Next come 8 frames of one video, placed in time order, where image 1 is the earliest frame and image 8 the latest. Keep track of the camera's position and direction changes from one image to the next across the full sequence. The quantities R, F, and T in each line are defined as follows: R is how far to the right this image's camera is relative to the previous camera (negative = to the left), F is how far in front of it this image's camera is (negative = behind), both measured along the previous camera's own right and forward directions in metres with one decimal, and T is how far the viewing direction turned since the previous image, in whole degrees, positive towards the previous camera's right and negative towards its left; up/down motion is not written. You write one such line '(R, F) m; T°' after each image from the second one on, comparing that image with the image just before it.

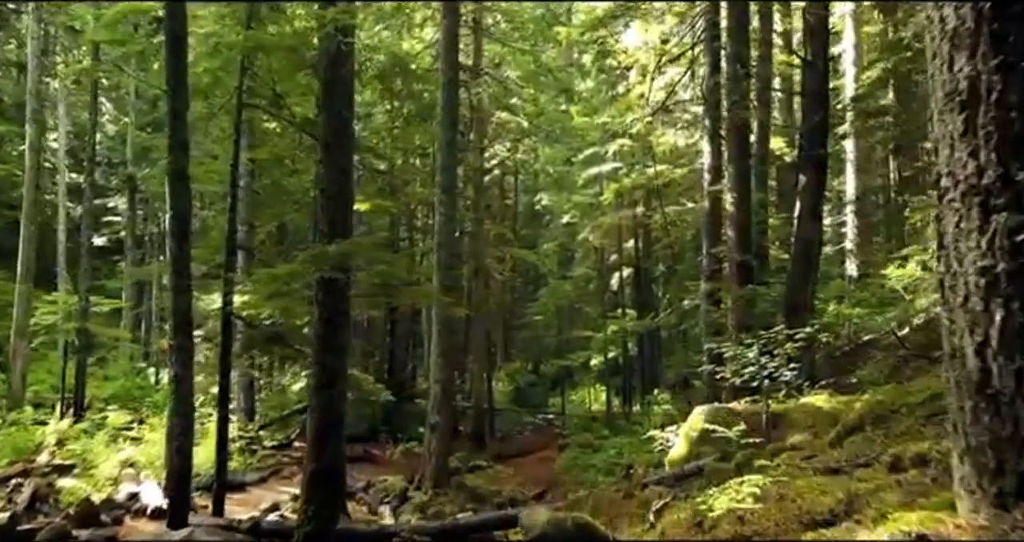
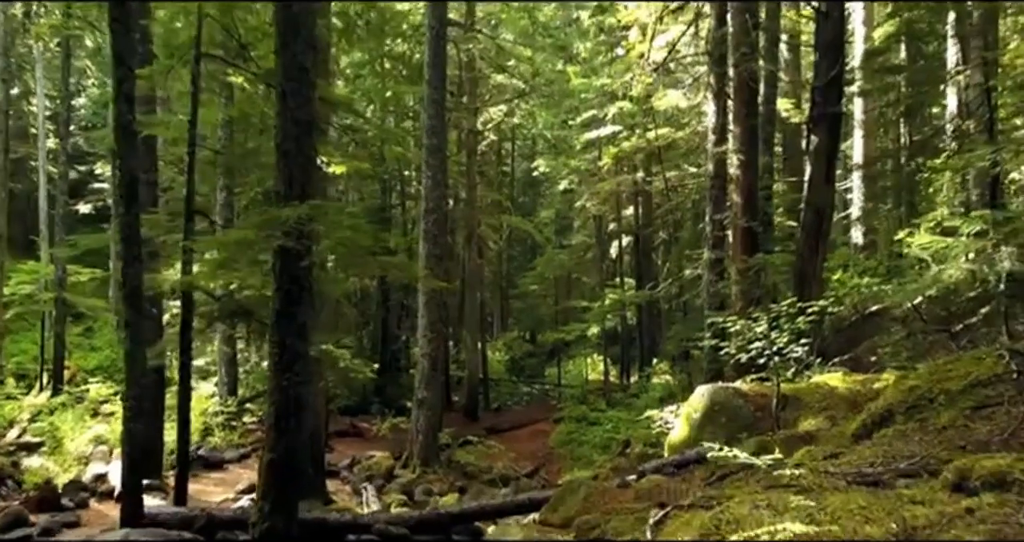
(+0.2, +0.9) m; 0°
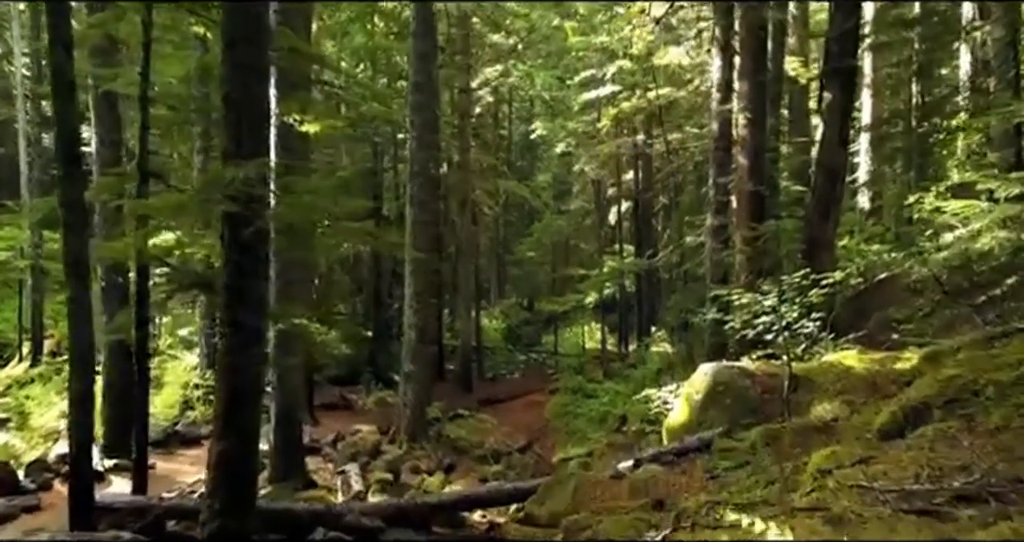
(+0.2, +0.8) m; 0°
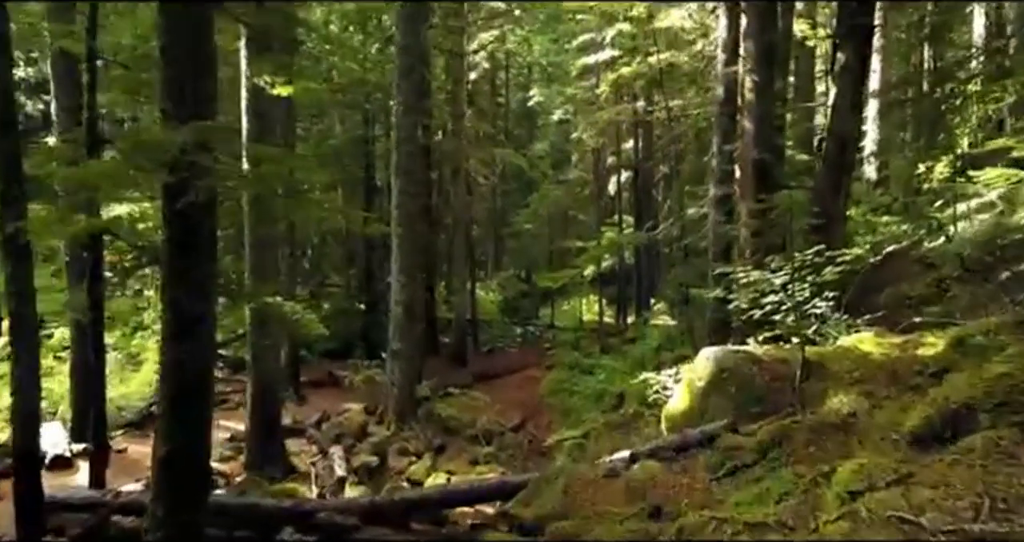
(+0.1, +0.7) m; 0°
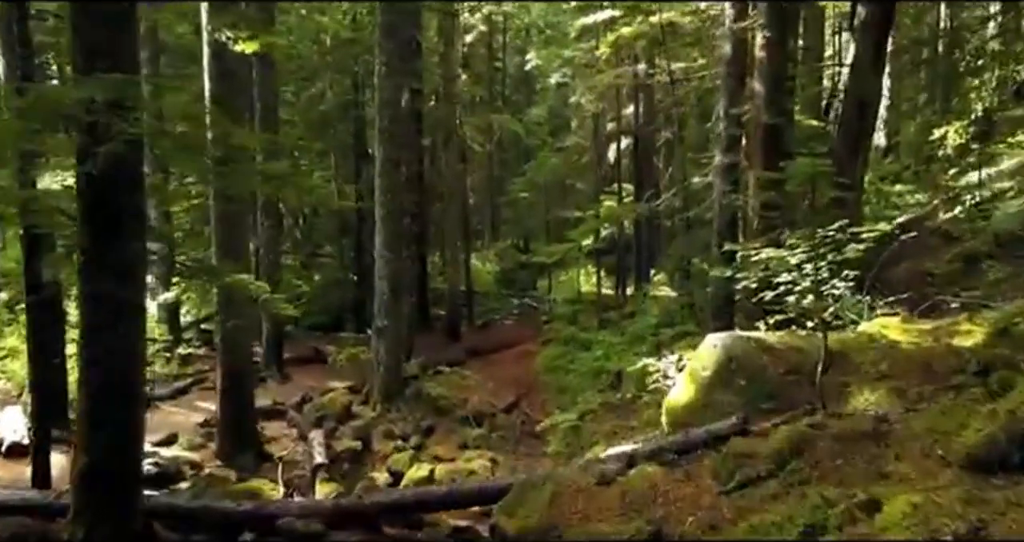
(+0.2, +0.8) m; 0°
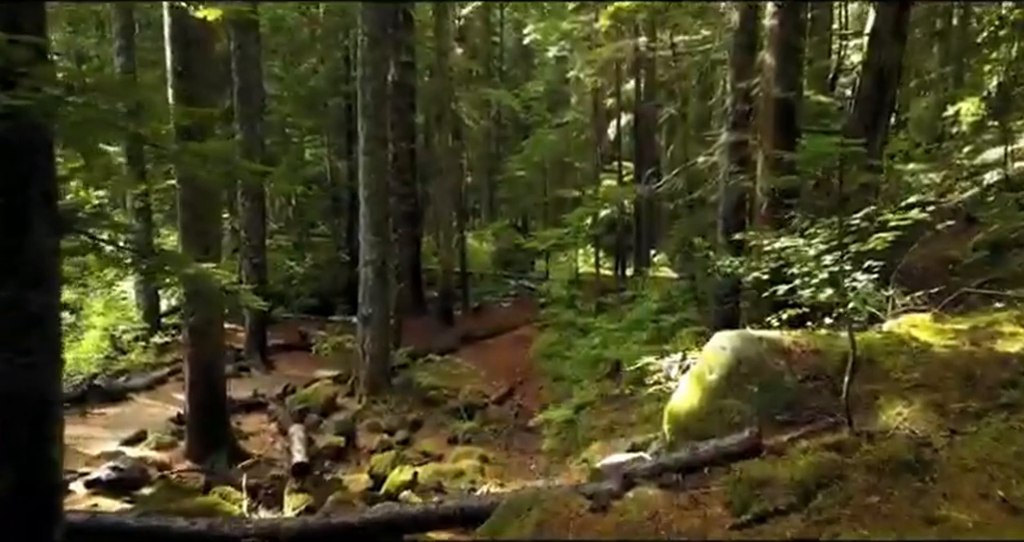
(+0.1, +0.7) m; 0°
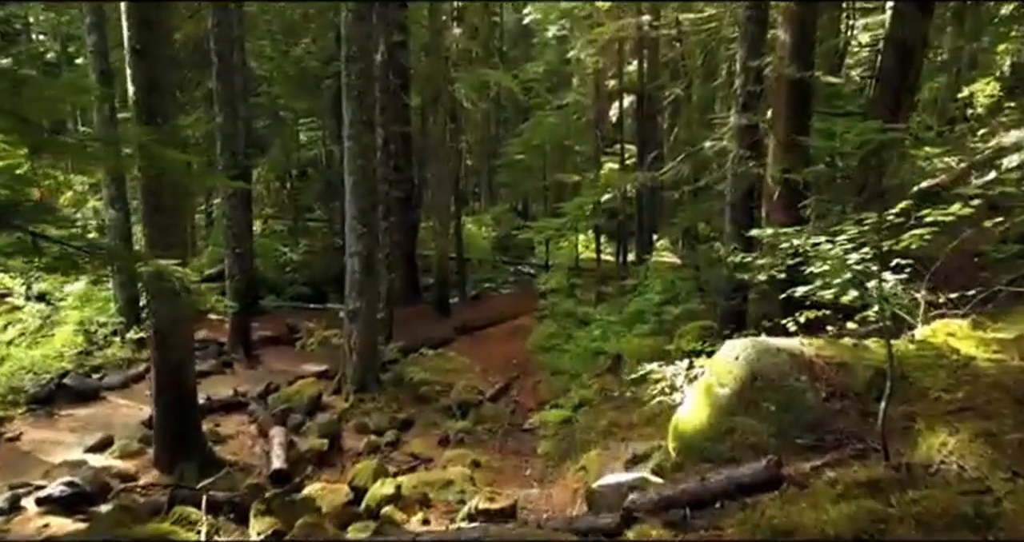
(+0.1, +0.7) m; 0°
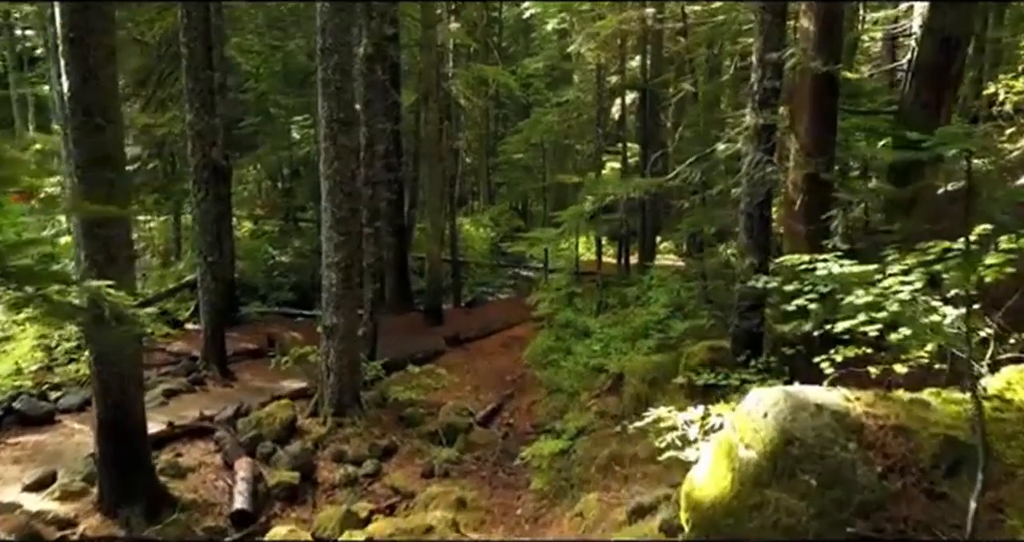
(+0.1, +1.0) m; 0°
